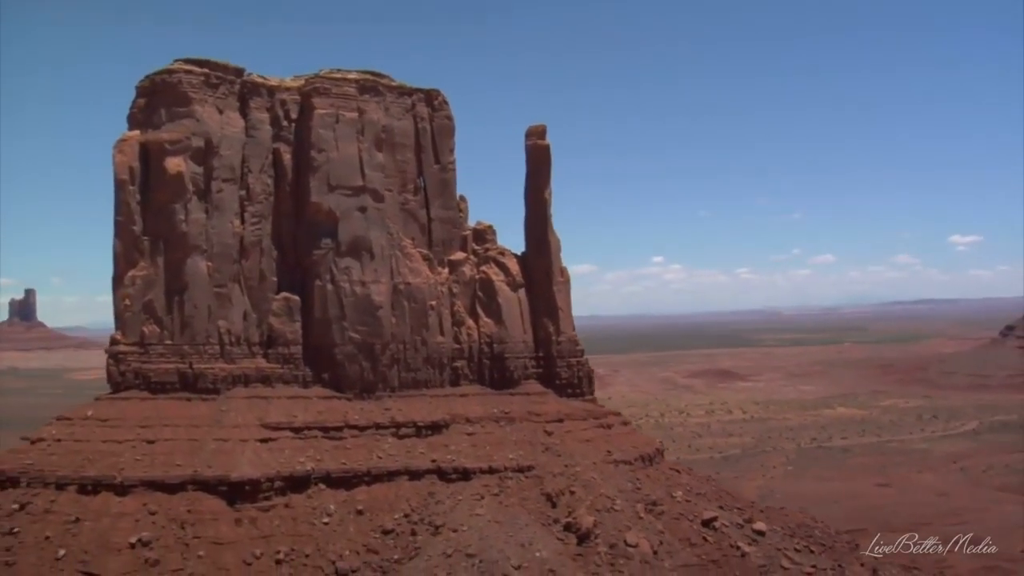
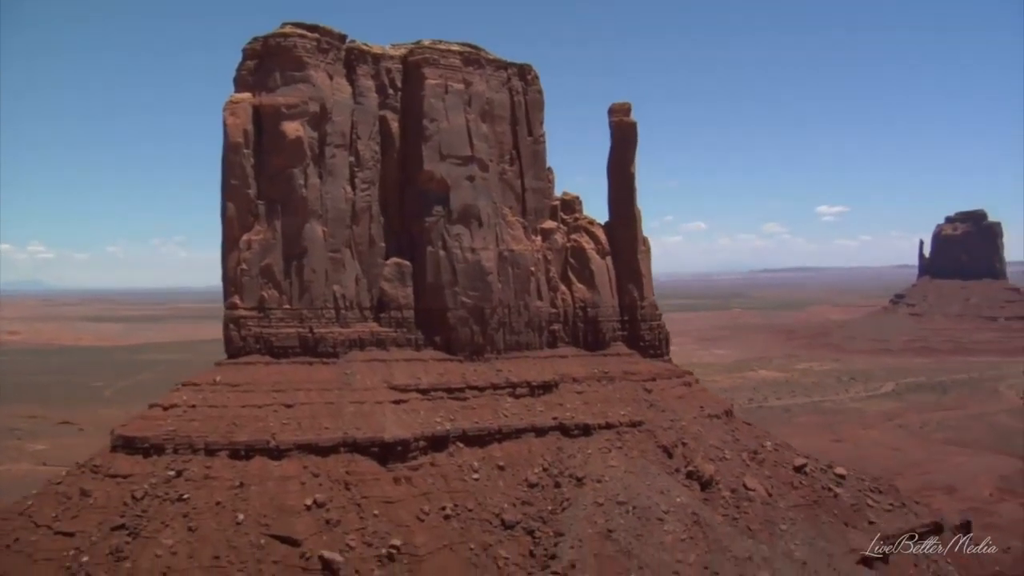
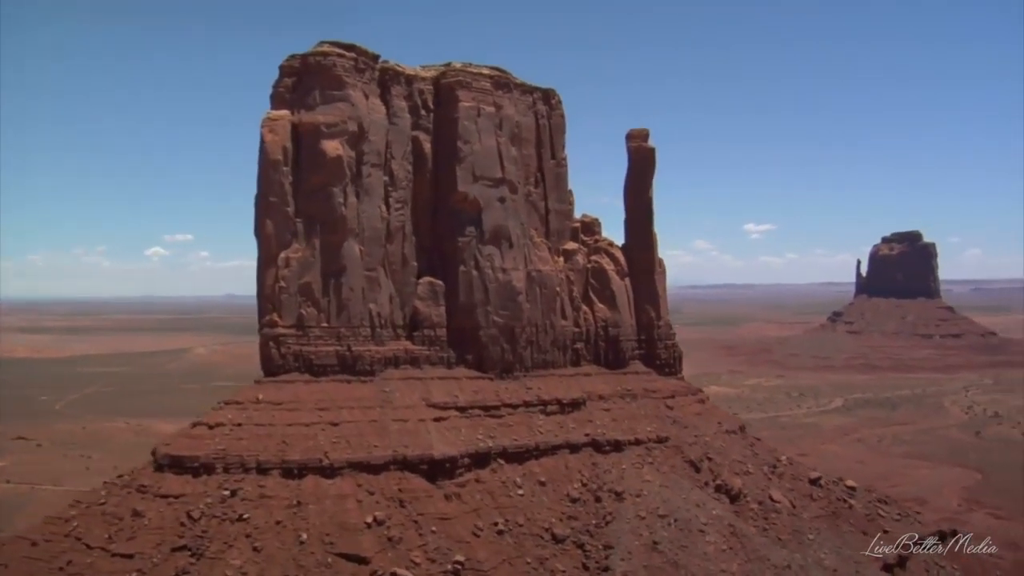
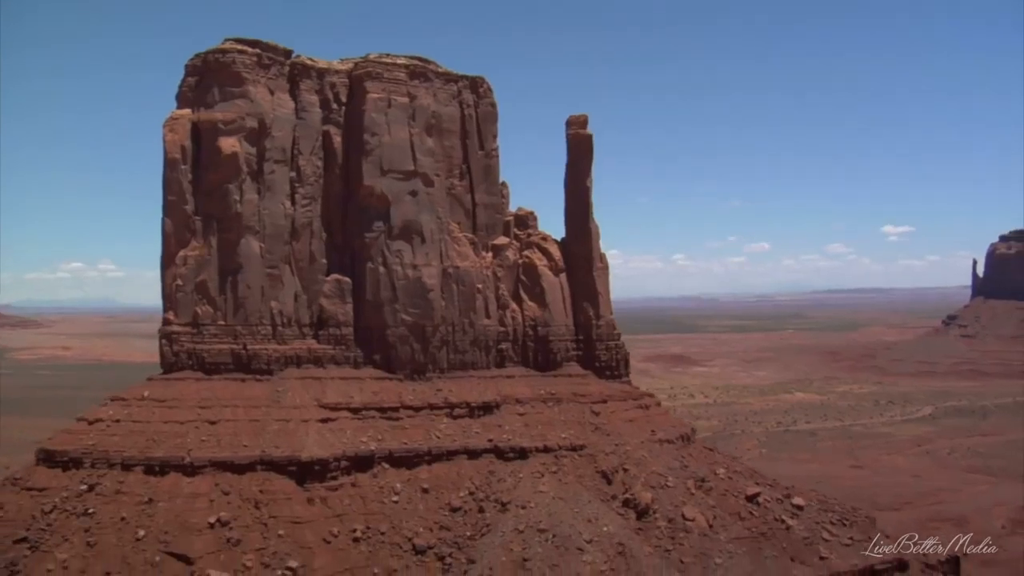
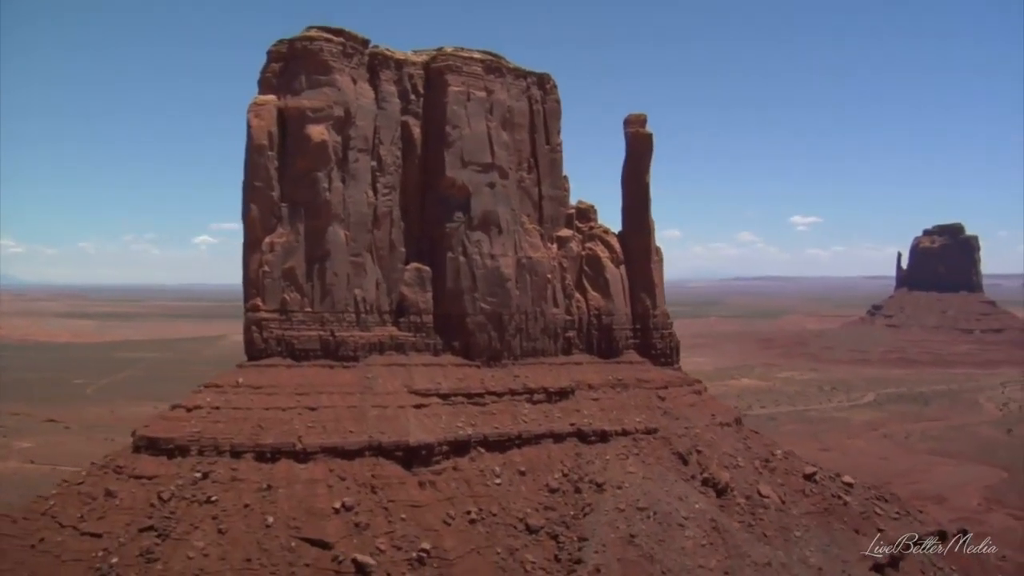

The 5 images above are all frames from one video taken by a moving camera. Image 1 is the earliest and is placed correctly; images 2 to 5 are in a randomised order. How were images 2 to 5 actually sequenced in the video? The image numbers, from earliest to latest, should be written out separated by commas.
4, 2, 5, 3
